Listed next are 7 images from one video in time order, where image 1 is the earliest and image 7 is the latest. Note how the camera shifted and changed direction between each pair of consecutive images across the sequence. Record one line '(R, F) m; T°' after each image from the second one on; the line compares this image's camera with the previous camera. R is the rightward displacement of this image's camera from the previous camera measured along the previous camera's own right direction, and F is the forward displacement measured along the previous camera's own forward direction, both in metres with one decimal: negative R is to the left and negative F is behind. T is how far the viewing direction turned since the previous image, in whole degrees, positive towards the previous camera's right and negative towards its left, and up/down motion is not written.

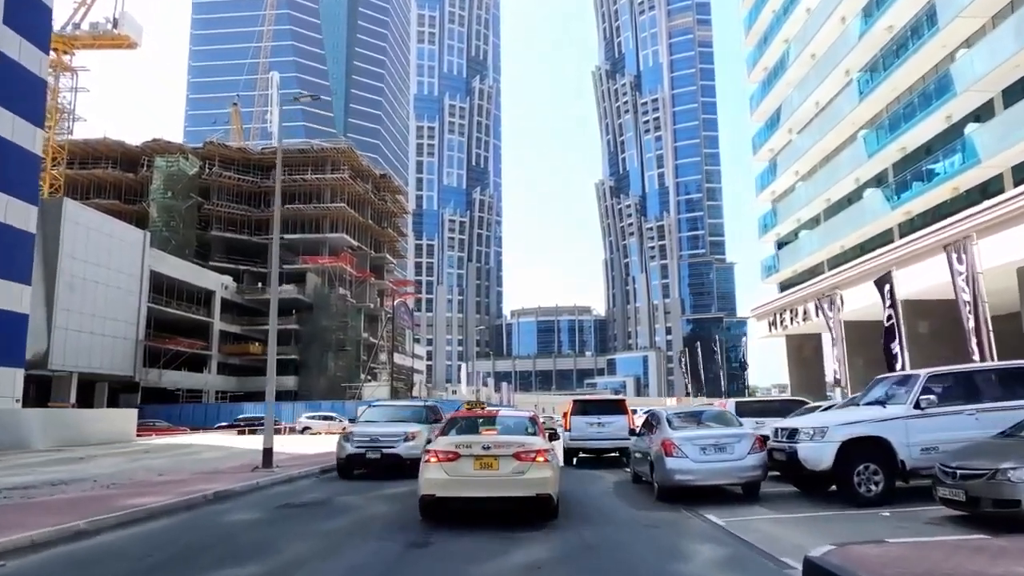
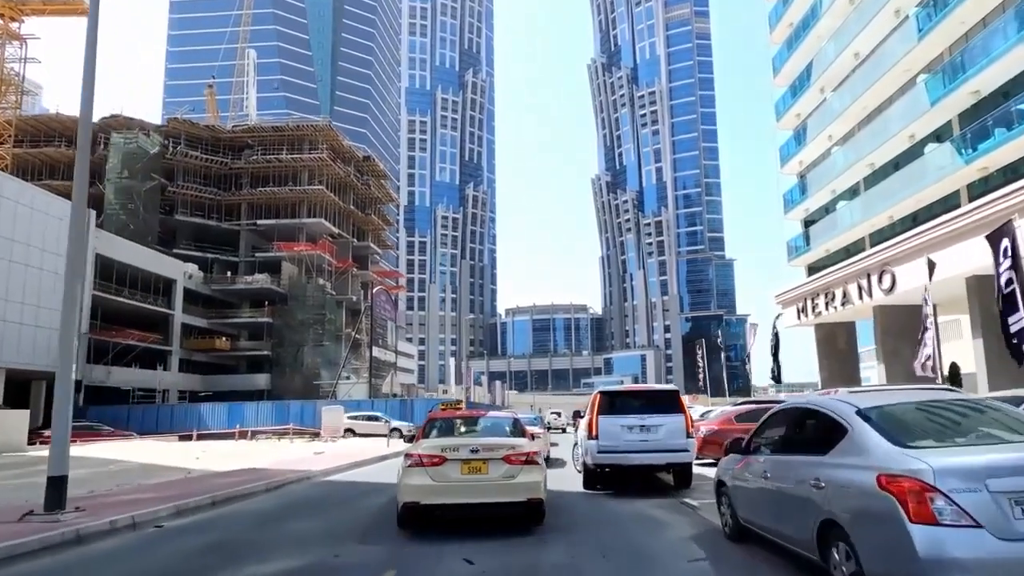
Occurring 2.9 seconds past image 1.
(+0.1, +5.8) m; 0°
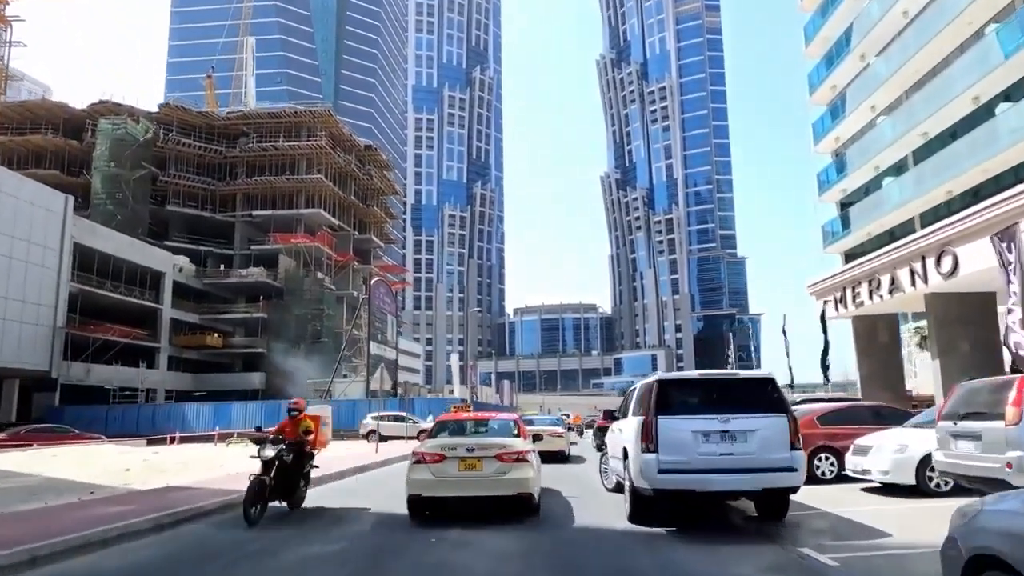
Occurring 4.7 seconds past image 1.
(-0.1, +3.5) m; -1°
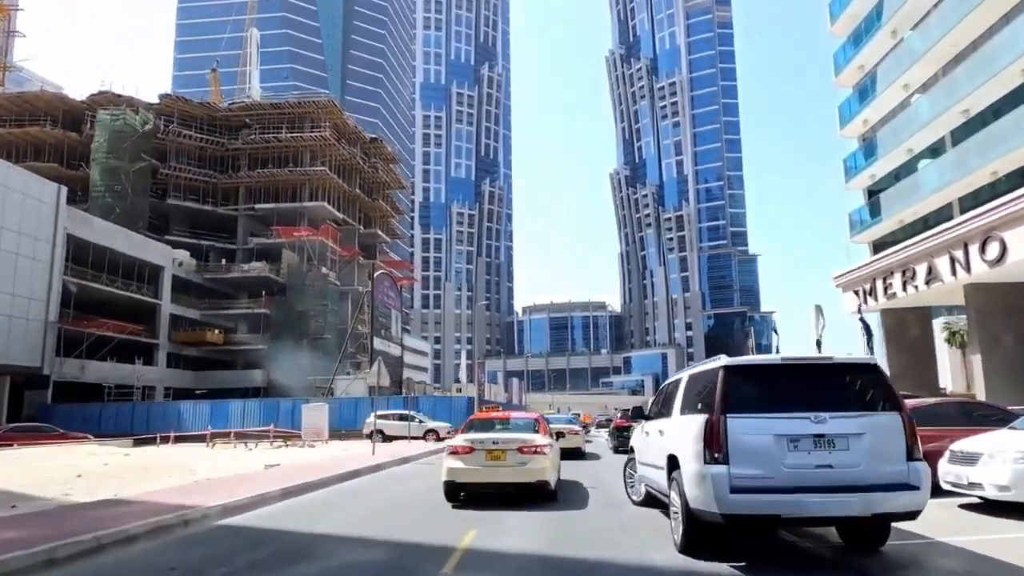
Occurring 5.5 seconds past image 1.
(-0.1, +1.8) m; -1°
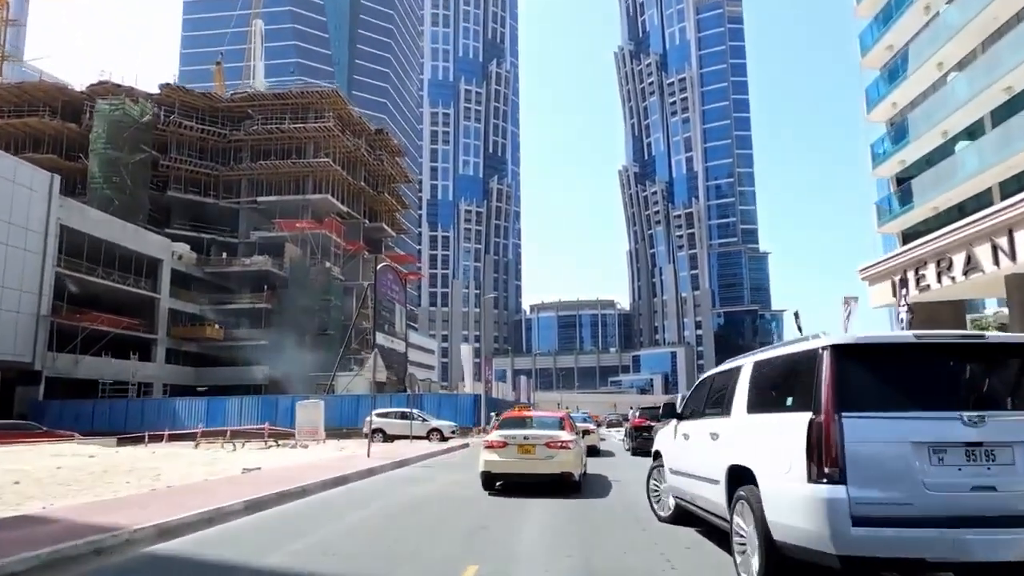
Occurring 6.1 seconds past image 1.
(0.0, +1.7) m; -1°
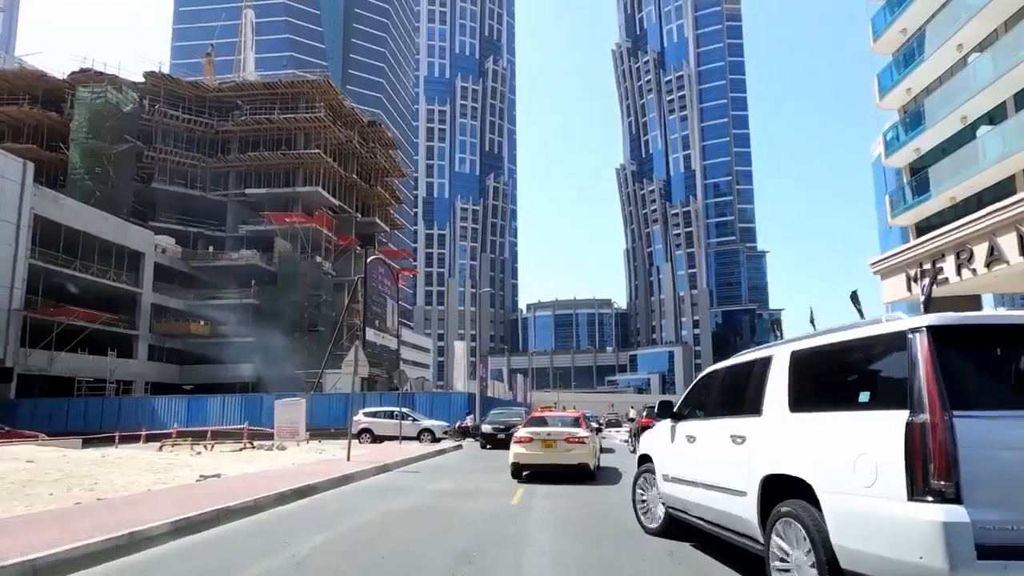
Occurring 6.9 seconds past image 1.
(0.0, +1.6) m; 0°
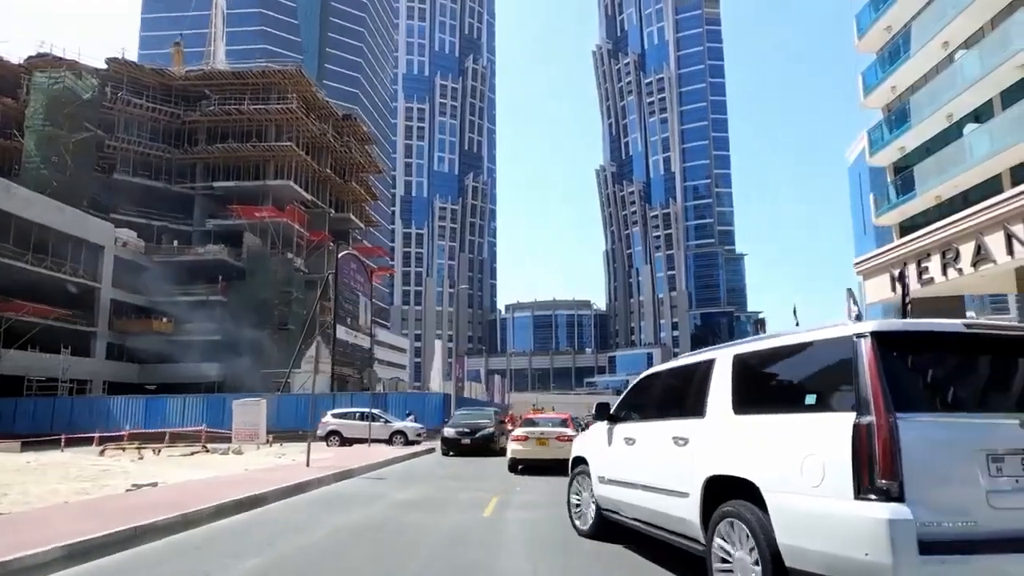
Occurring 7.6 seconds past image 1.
(+0.1, +1.1) m; +2°
